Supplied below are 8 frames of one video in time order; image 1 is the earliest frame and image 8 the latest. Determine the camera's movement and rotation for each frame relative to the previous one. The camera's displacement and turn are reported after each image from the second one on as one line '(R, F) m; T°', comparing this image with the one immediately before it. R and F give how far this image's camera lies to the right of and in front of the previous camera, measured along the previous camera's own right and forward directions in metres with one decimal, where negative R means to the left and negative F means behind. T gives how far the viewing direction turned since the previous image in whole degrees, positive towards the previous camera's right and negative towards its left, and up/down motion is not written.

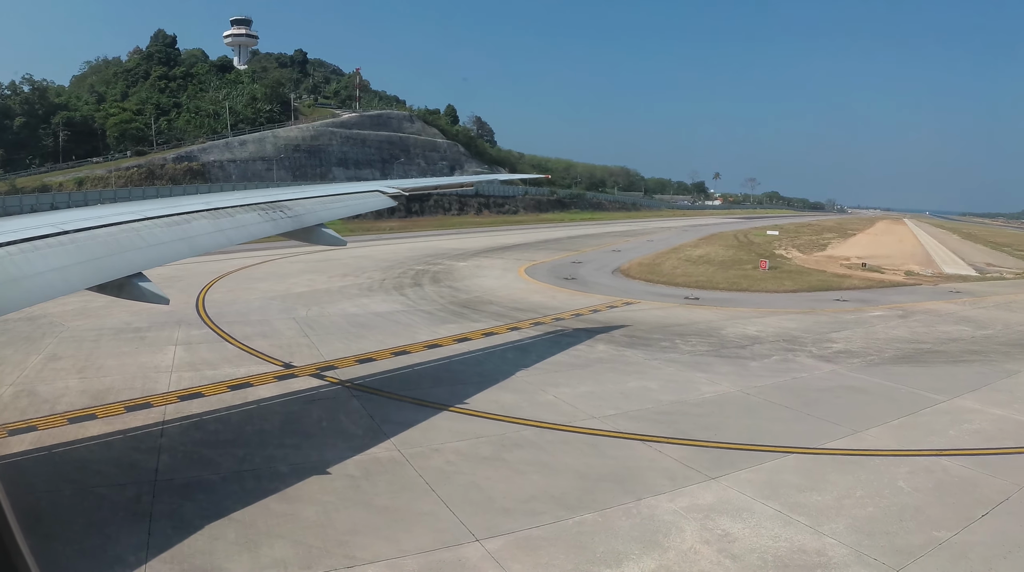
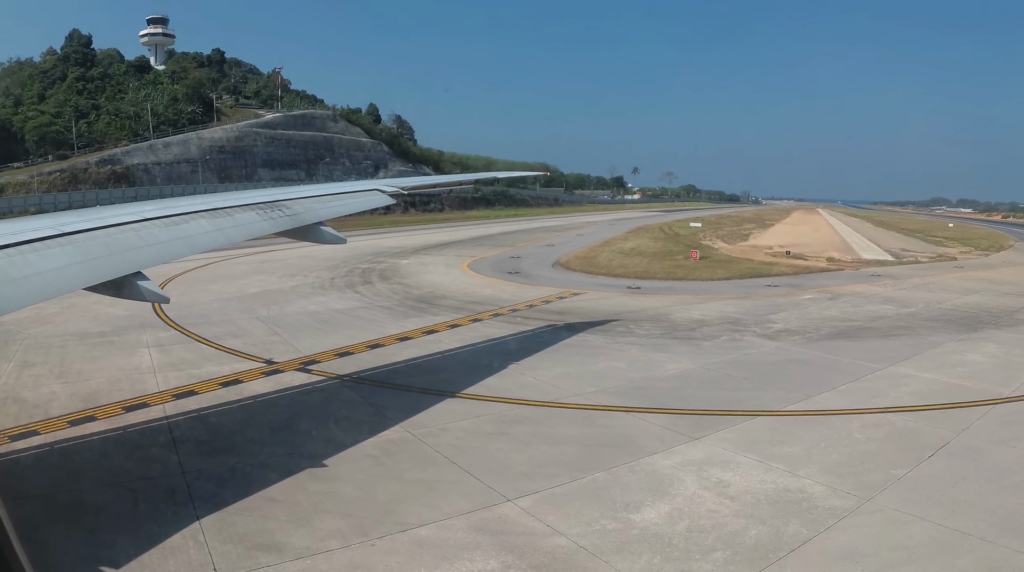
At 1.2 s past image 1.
(-1.3, -0.4) m; +7°
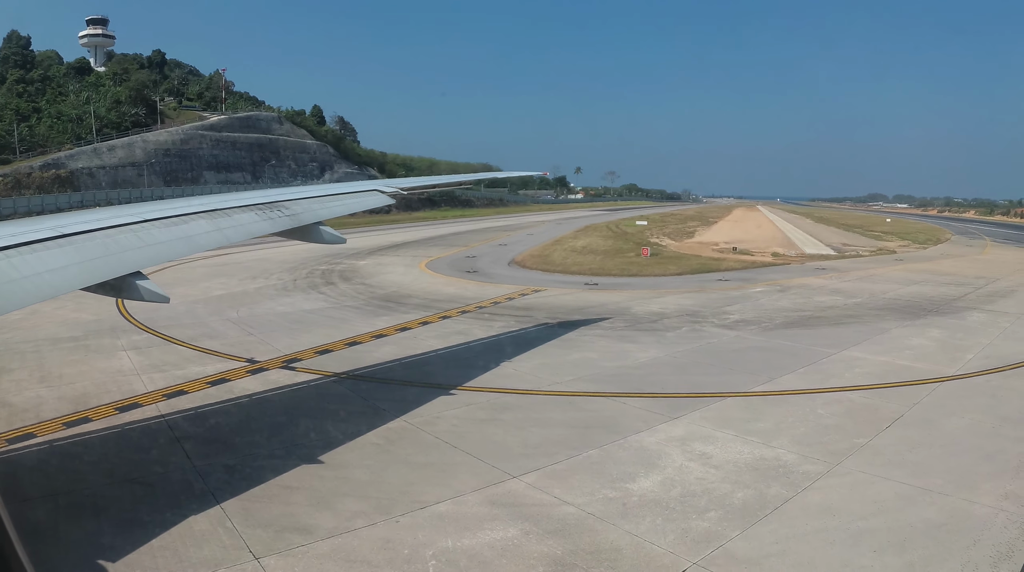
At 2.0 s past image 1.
(-0.7, -0.4) m; +5°
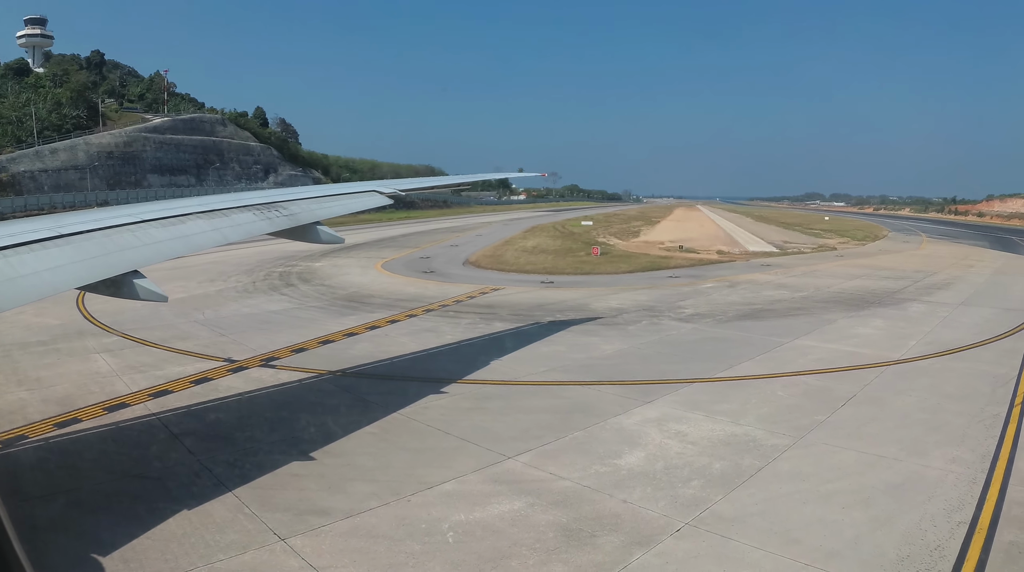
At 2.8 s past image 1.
(-0.6, -0.4) m; +5°
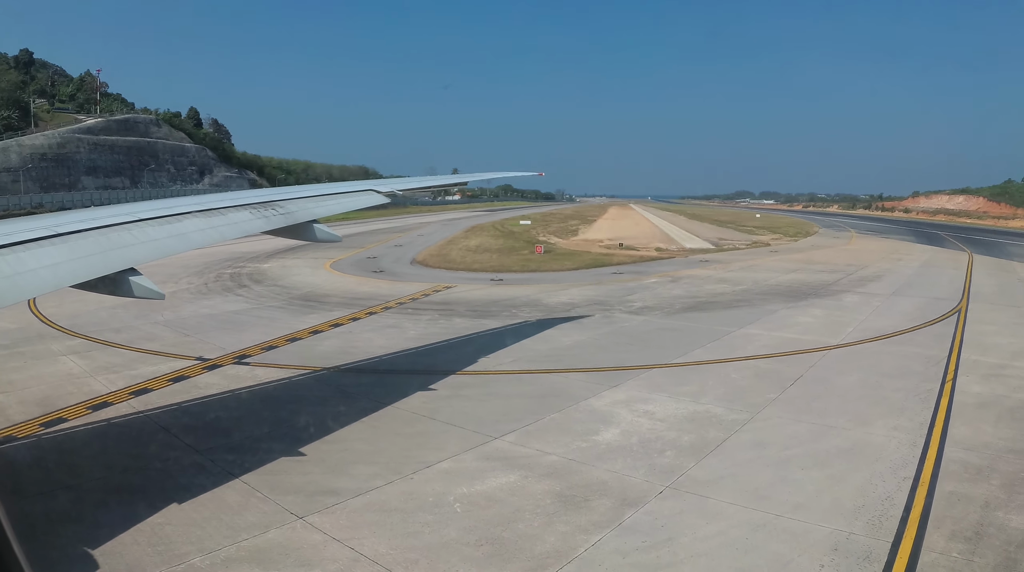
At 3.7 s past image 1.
(-0.6, -0.5) m; +5°
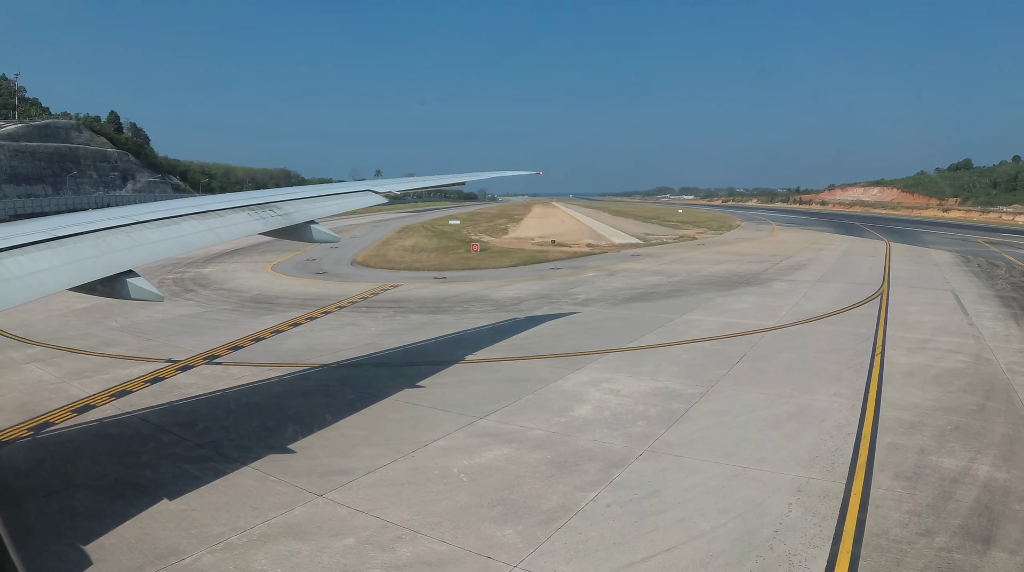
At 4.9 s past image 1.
(-0.7, -0.6) m; +6°
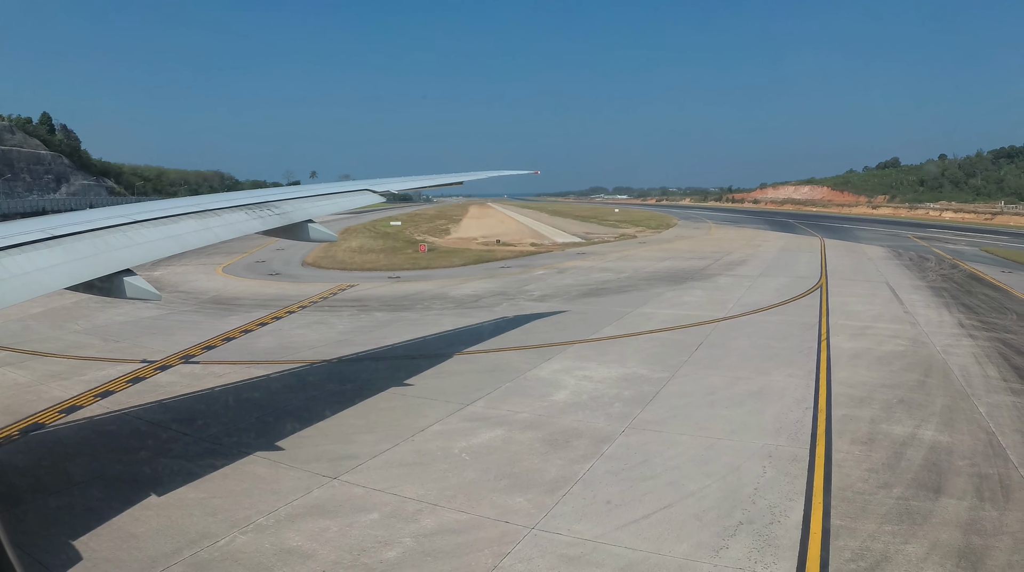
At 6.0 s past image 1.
(-0.6, -0.5) m; +4°
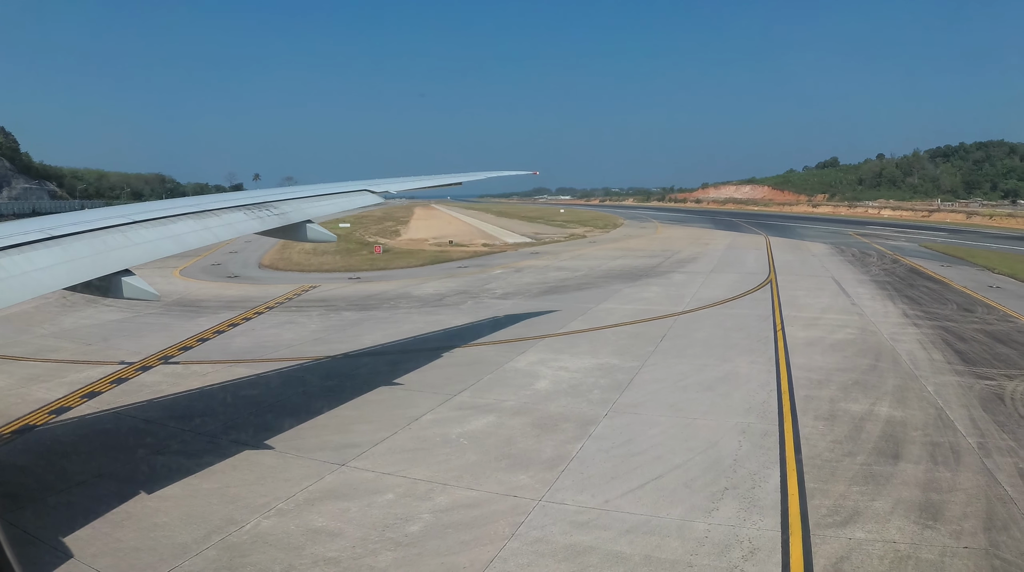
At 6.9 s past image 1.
(-0.5, -0.4) m; +4°
